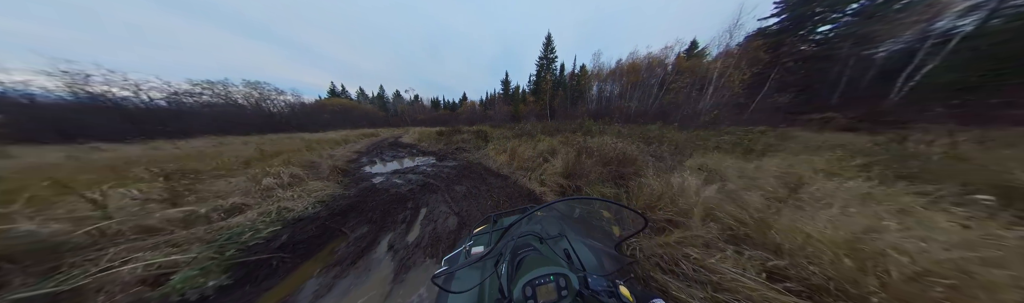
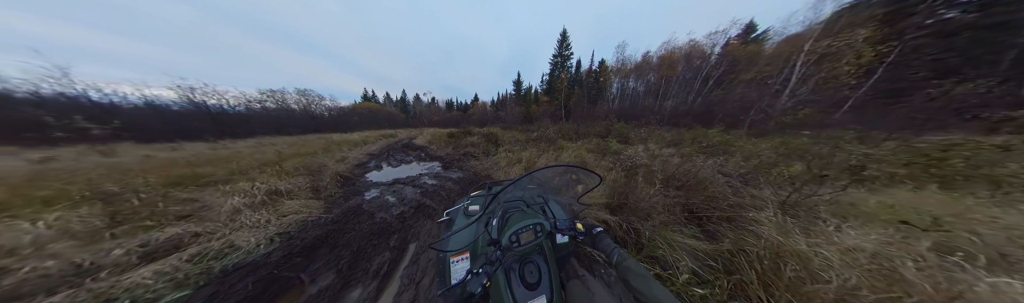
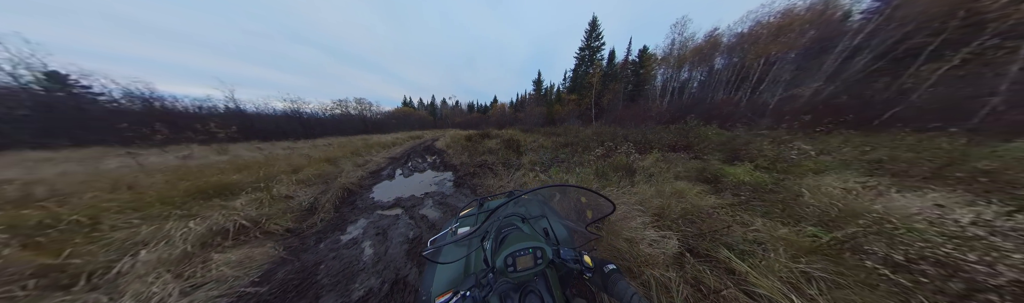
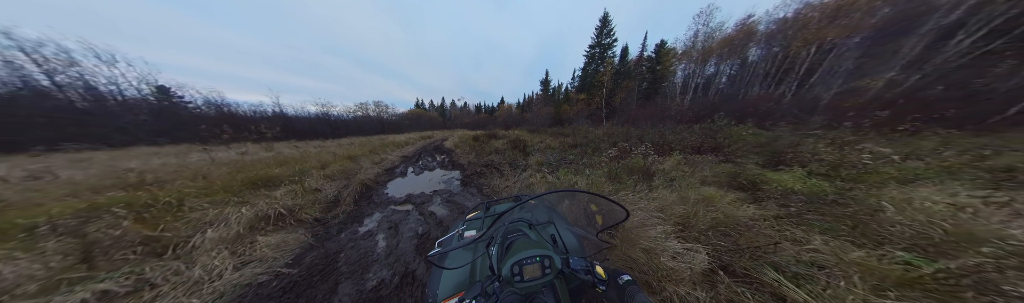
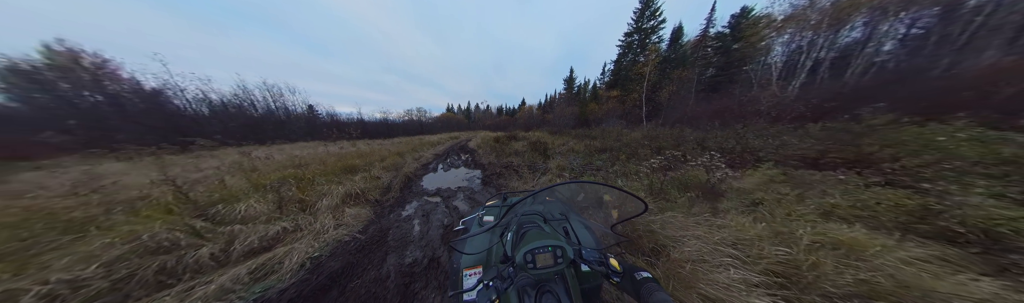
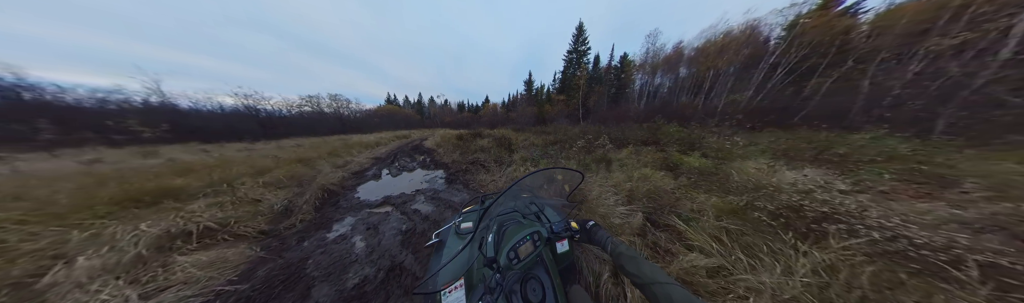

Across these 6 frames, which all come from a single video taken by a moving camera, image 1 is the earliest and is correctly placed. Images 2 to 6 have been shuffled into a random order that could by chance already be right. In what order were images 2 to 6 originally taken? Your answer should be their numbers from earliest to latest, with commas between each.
2, 6, 3, 4, 5
